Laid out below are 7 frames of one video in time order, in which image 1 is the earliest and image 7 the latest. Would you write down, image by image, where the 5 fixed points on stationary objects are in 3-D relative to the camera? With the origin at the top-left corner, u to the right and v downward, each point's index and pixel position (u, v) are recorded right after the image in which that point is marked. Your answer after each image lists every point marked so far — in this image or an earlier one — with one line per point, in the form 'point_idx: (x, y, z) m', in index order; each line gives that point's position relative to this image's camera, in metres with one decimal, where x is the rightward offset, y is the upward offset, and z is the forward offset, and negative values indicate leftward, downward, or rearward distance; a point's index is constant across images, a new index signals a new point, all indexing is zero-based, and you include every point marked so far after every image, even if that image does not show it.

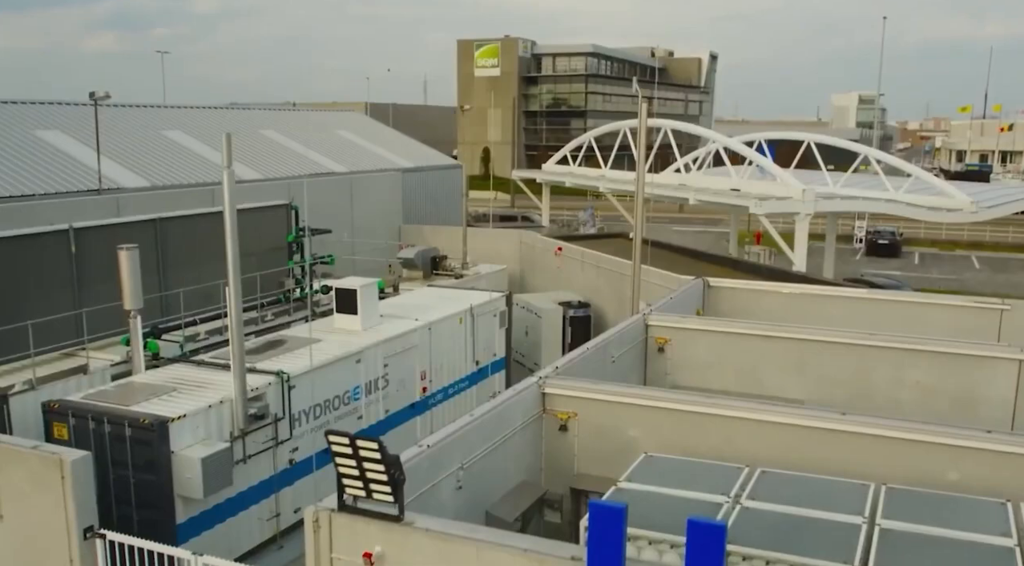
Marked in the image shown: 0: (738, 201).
0: (+4.6, +1.6, +18.7) m
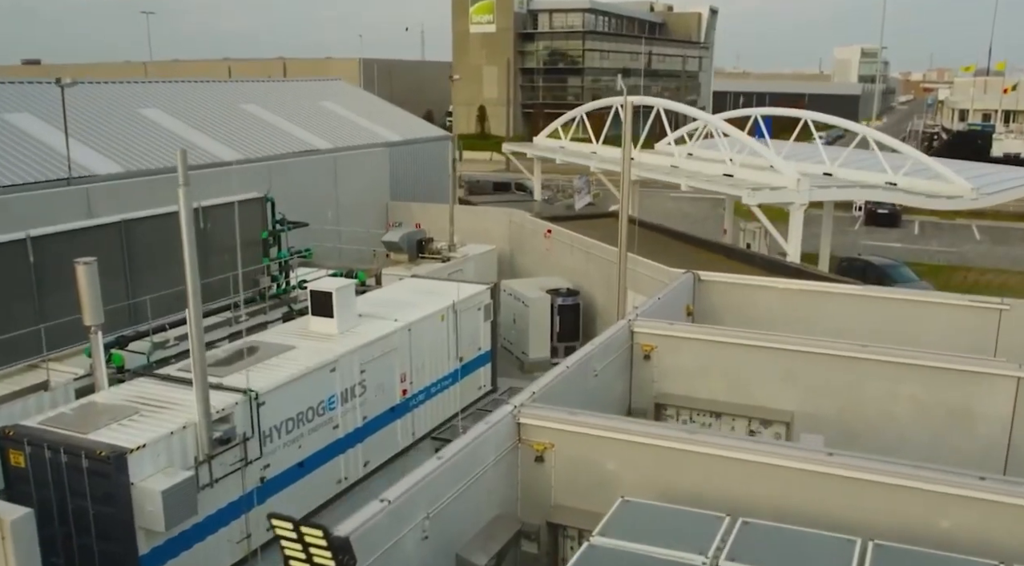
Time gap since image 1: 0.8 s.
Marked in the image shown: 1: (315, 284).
0: (+4.3, +1.8, +18.1) m
1: (-3.1, 0.0, +14.4) m
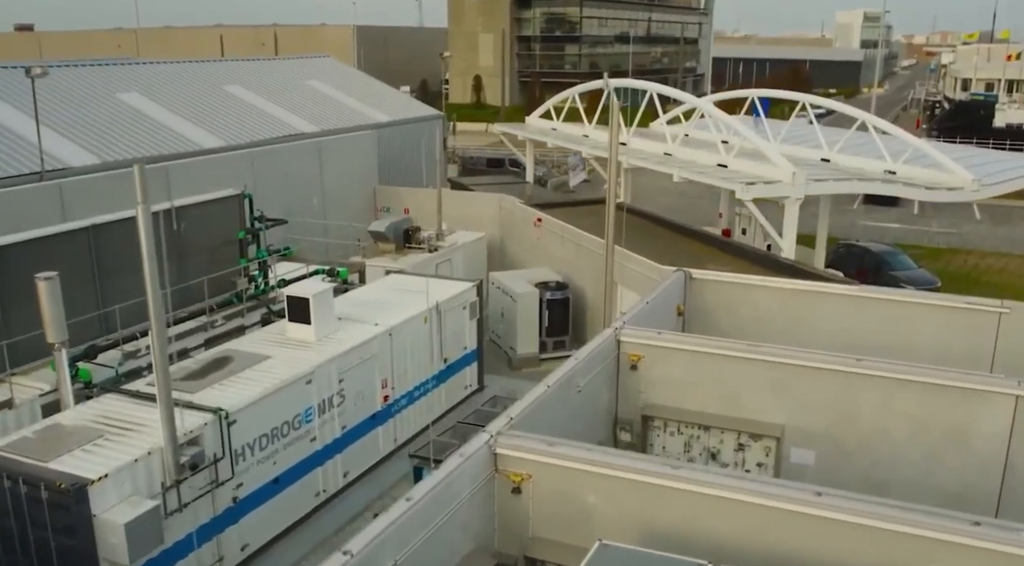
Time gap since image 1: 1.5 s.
0: (+4.0, +1.9, +17.5) m
1: (-3.3, -0.1, +13.9) m
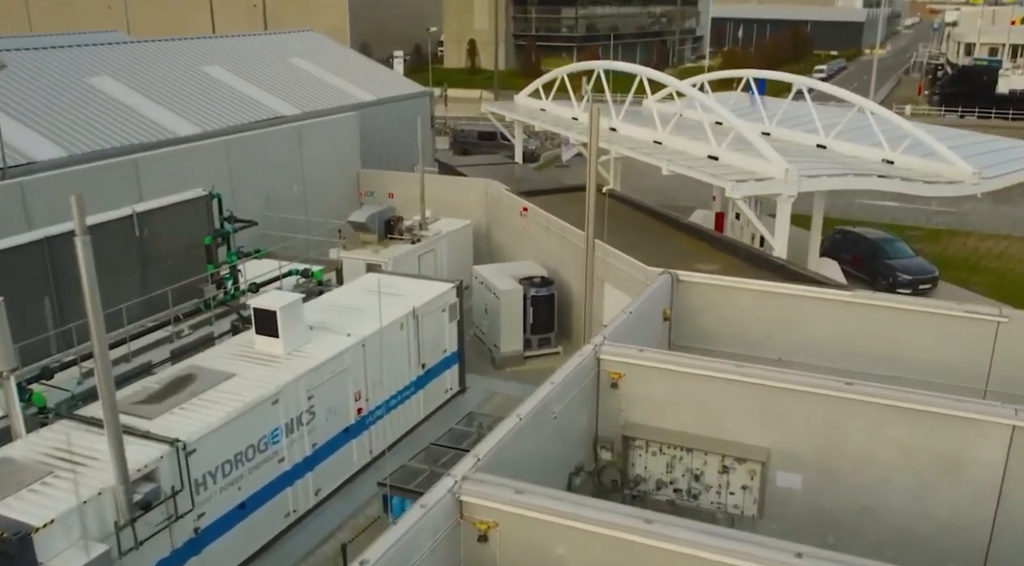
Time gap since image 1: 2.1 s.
0: (+3.7, +1.9, +16.9) m
1: (-3.7, -0.3, +13.4) m
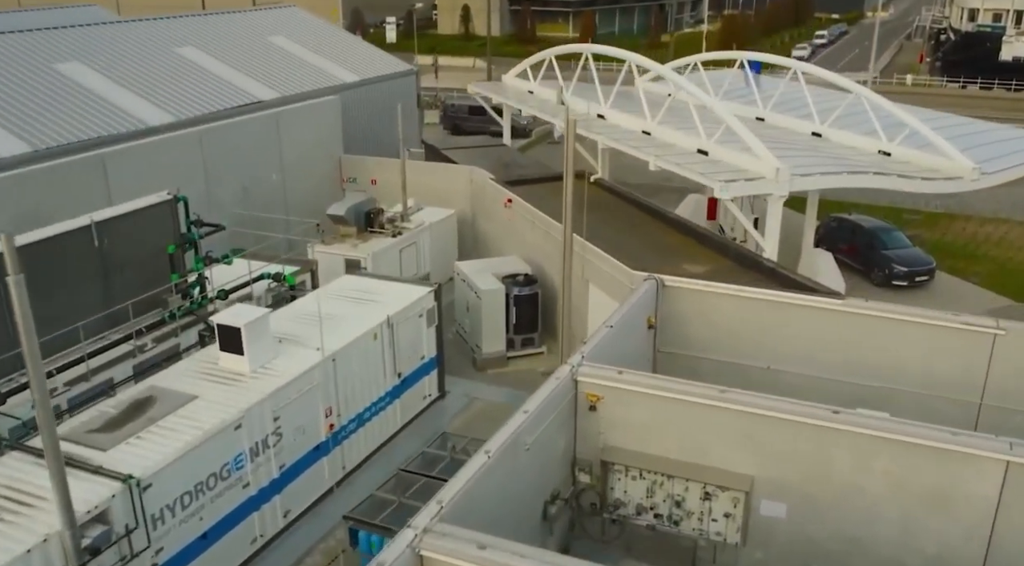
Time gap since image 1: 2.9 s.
0: (+3.3, +1.9, +16.2) m
1: (-4.0, -0.5, +12.8) m
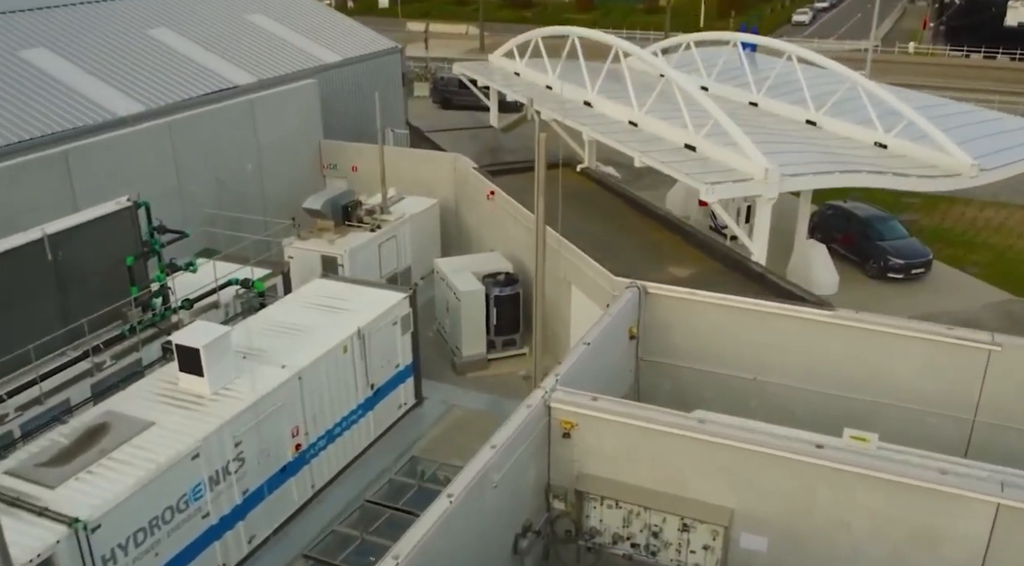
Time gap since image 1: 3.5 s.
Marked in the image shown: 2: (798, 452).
0: (+2.9, +1.8, +15.5) m
1: (-4.4, -0.7, +12.2) m
2: (+3.2, -1.9, +10.2) m
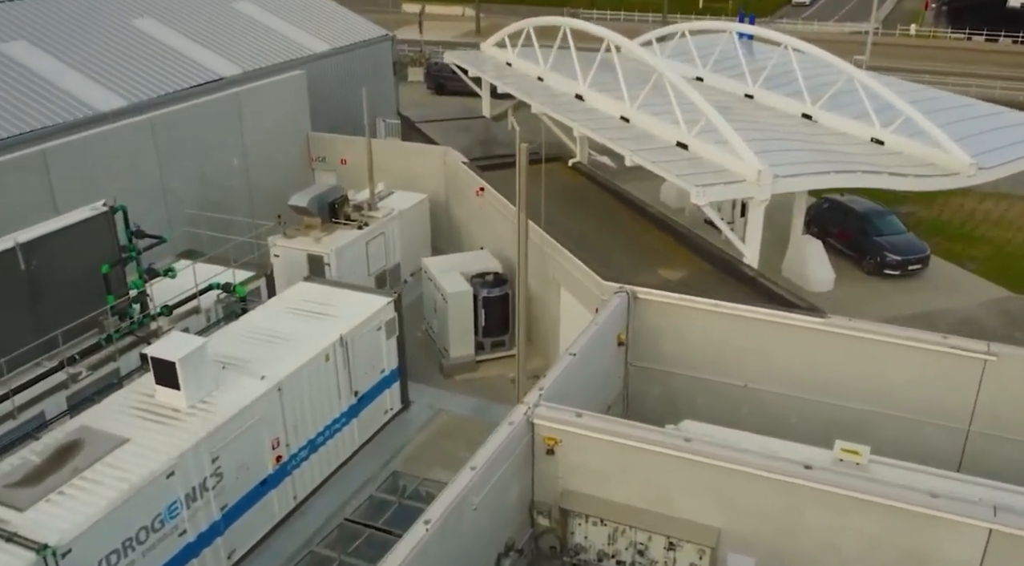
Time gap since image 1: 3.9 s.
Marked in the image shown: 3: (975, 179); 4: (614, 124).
0: (+2.7, +1.8, +15.2) m
1: (-4.6, -0.9, +11.9) m
2: (+3.0, -2.1, +10.0) m
3: (+8.0, +1.8, +15.9) m
4: (+2.0, +3.2, +18.3) m
